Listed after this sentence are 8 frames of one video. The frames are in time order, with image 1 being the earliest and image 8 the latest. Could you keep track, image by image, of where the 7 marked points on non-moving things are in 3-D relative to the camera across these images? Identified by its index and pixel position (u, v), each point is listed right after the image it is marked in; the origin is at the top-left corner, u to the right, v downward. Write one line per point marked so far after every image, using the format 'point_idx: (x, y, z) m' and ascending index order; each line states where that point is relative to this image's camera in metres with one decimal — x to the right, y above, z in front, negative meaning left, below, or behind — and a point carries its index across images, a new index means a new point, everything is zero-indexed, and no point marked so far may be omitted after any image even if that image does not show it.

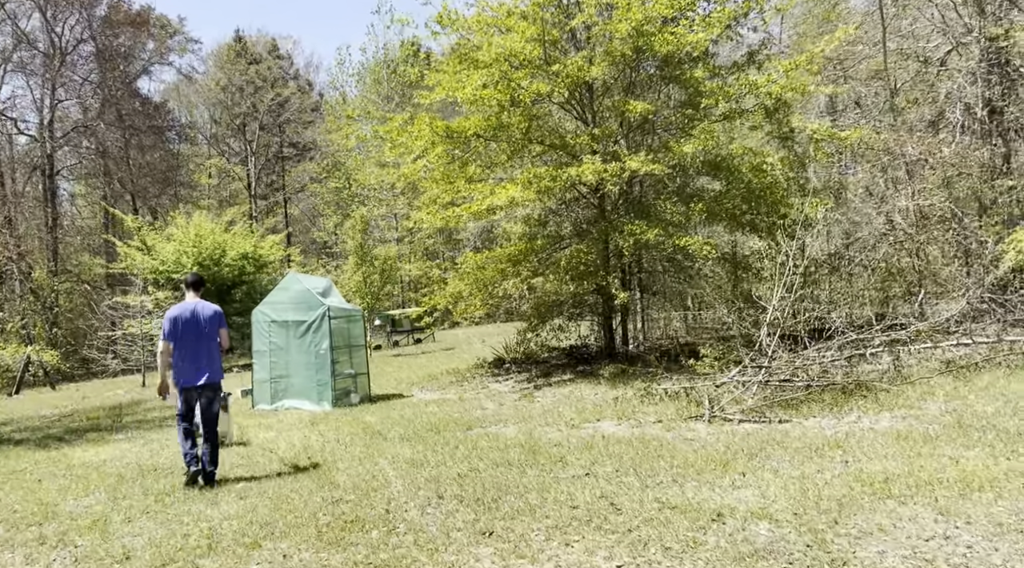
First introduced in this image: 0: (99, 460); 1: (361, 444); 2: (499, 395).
0: (-5.3, -2.2, +12.1) m
1: (-1.6, -1.8, +10.6) m
2: (-0.2, -1.7, +14.1) m
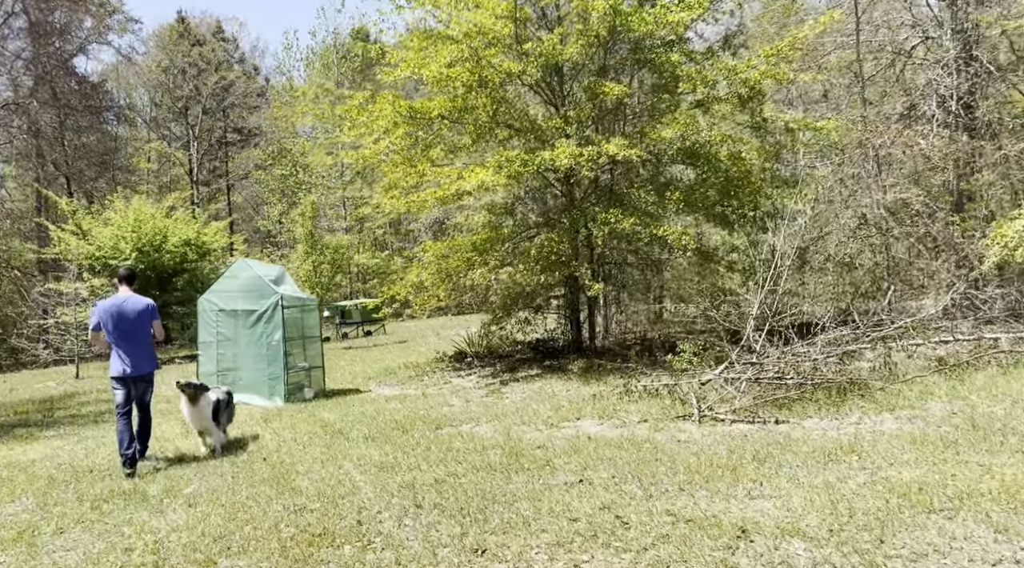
0: (-5.6, -2.1, +11.1) m
1: (-1.9, -1.7, +9.8) m
2: (-0.7, -1.5, +13.4) m
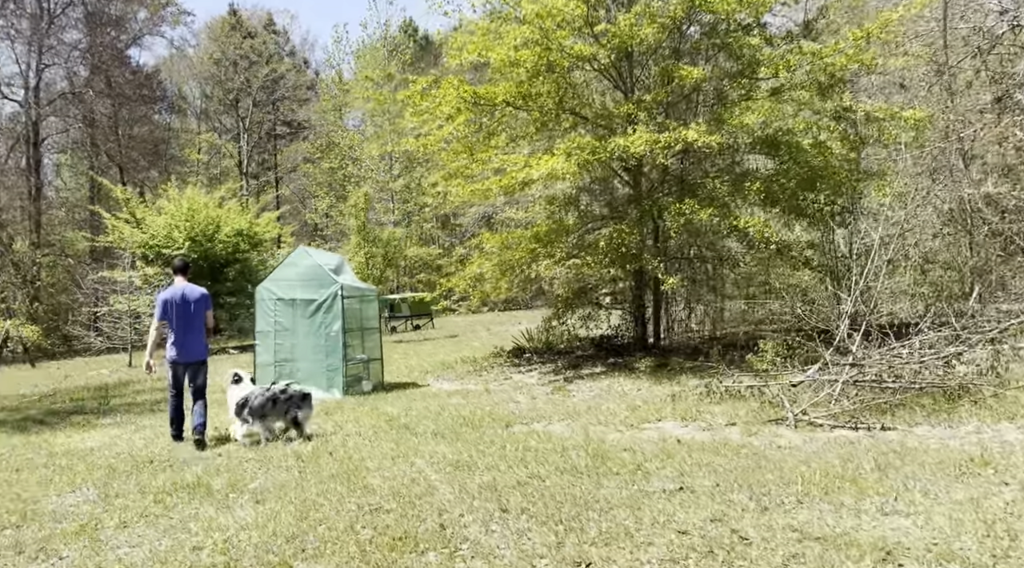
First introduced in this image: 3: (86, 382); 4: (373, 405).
0: (-4.8, -1.9, +10.8) m
1: (-1.2, -1.5, +9.4) m
2: (+0.2, -1.4, +12.9) m
3: (-8.7, -2.0, +19.3) m
4: (-1.7, -1.5, +12.3) m
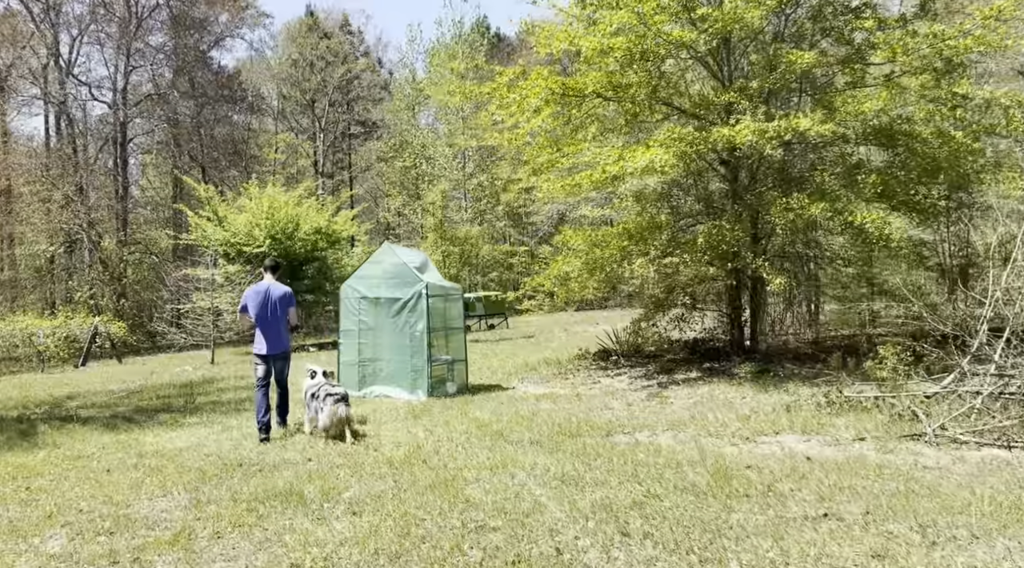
0: (-3.8, -1.9, +10.7) m
1: (-0.2, -1.5, +8.9) m
2: (+1.4, -1.4, +12.3) m
3: (-7.0, -1.9, +19.4) m
4: (-0.6, -1.5, +11.9) m
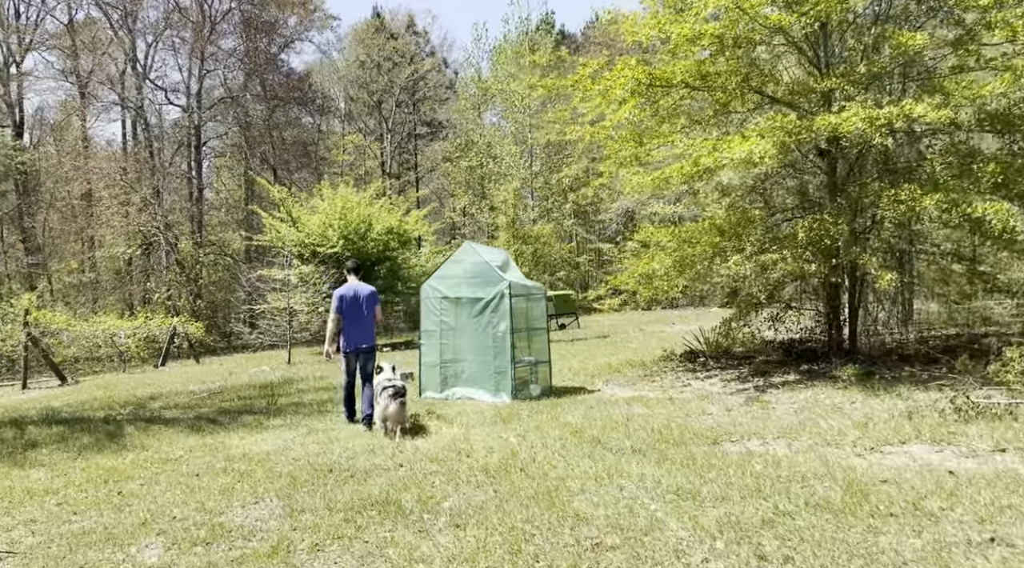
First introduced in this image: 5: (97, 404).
0: (-2.7, -1.9, +10.5) m
1: (+0.7, -1.5, +8.5) m
2: (+2.5, -1.4, +11.8) m
3: (-5.4, -2.0, +19.4) m
4: (+0.5, -1.5, +11.5) m
5: (-7.3, -2.1, +16.6) m
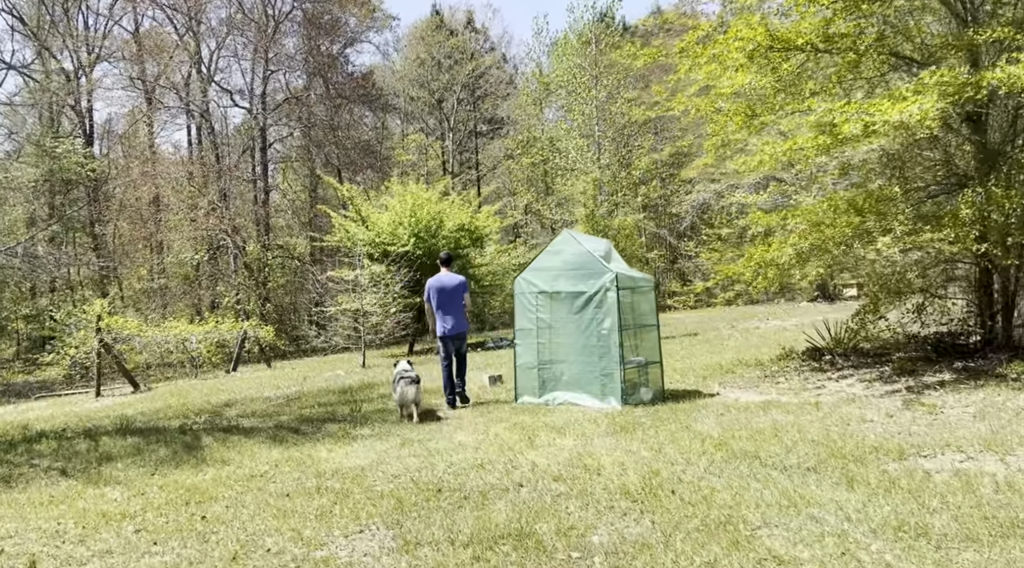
0: (-1.5, -1.8, +9.3) m
1: (+1.8, -1.4, +7.1) m
2: (+3.8, -1.3, +10.3) m
3: (-3.6, -1.9, +18.4) m
4: (+1.8, -1.4, +10.1) m
5: (-5.7, -2.1, +15.6) m
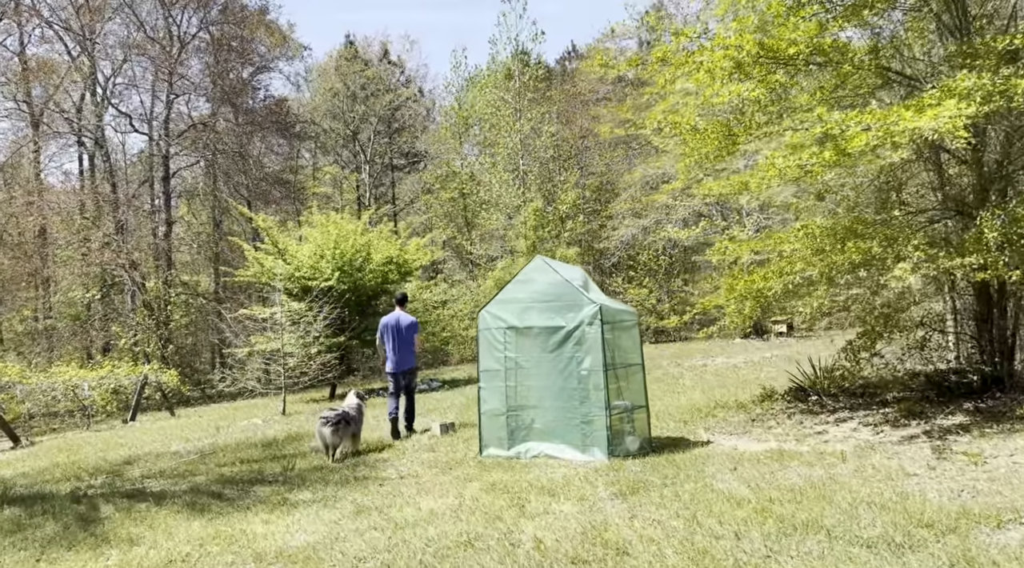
0: (-1.6, -2.1, +7.5) m
1: (+1.9, -1.6, +5.7) m
2: (+3.6, -1.6, +9.0) m
3: (-4.6, -2.6, +16.3) m
4: (+1.6, -1.7, +8.6) m
5: (-6.4, -2.7, +13.3) m
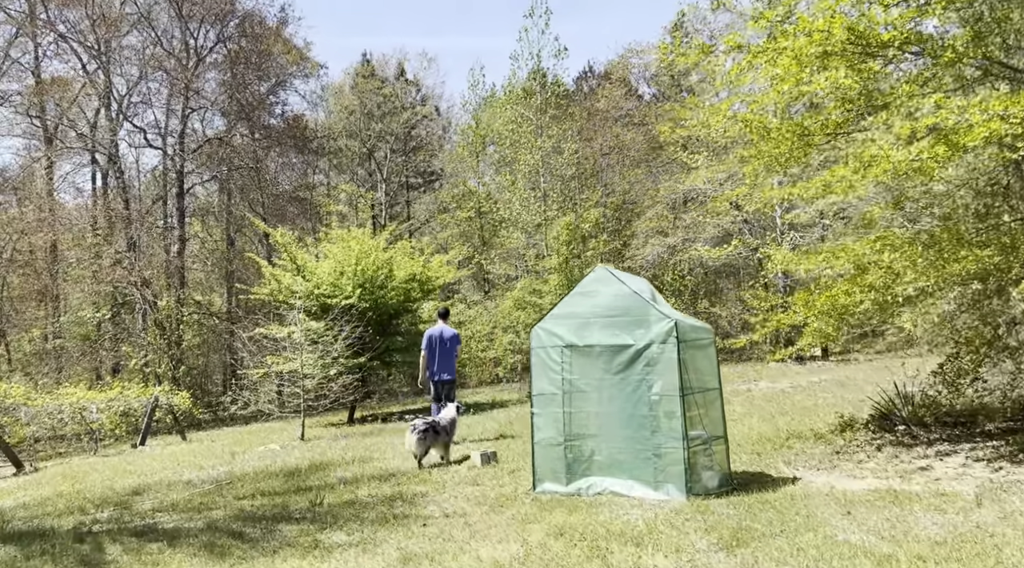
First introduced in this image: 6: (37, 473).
0: (-1.0, -2.1, +6.2) m
1: (+2.4, -1.6, +4.4) m
2: (+4.2, -1.7, +7.7) m
3: (-4.0, -2.8, +15.0) m
4: (+2.2, -1.8, +7.3) m
5: (-5.8, -2.8, +12.1) m
6: (-8.2, -3.3, +16.4) m
